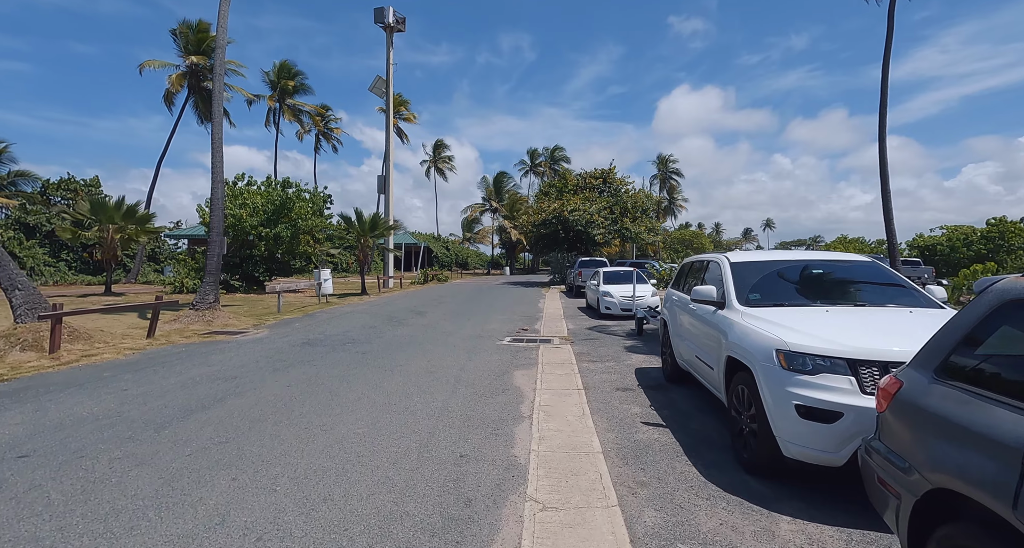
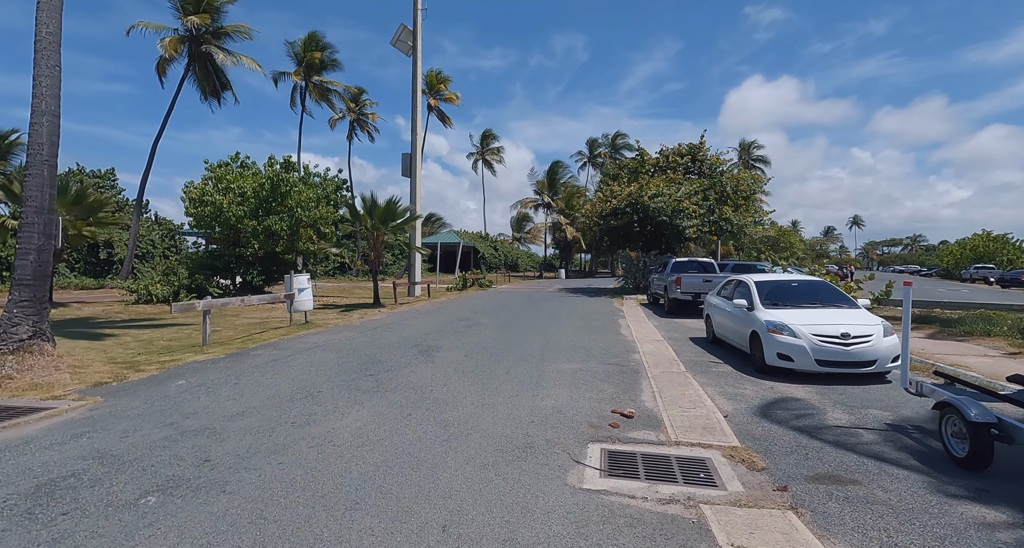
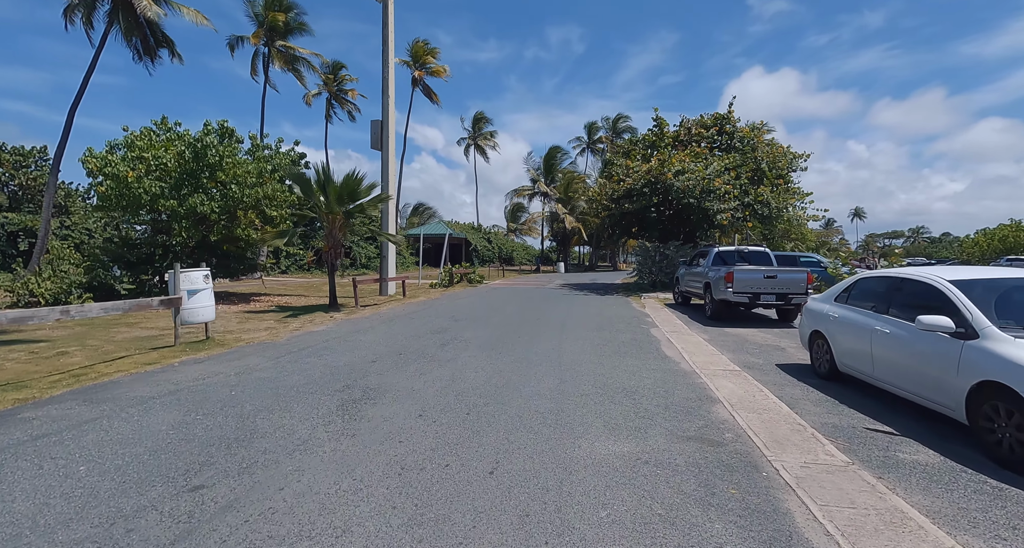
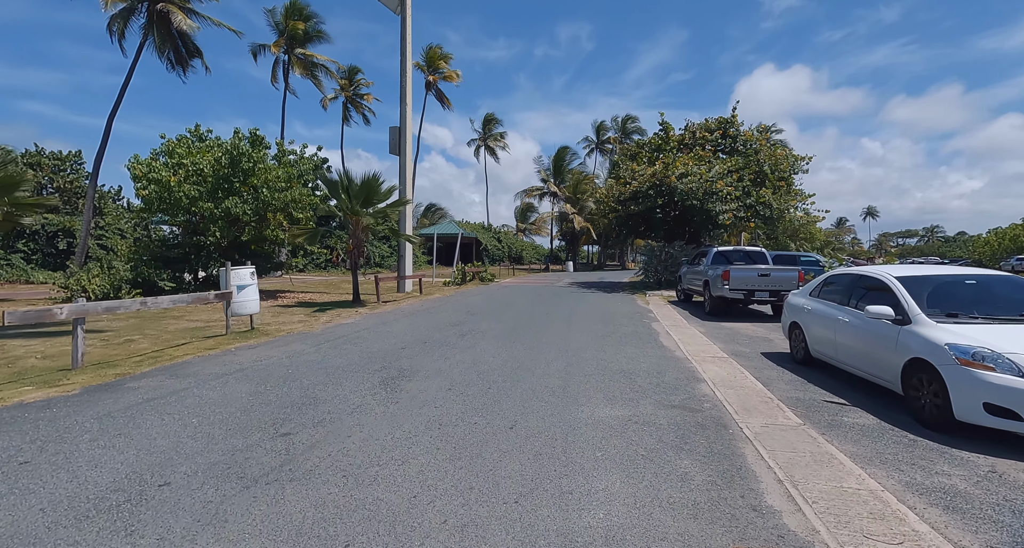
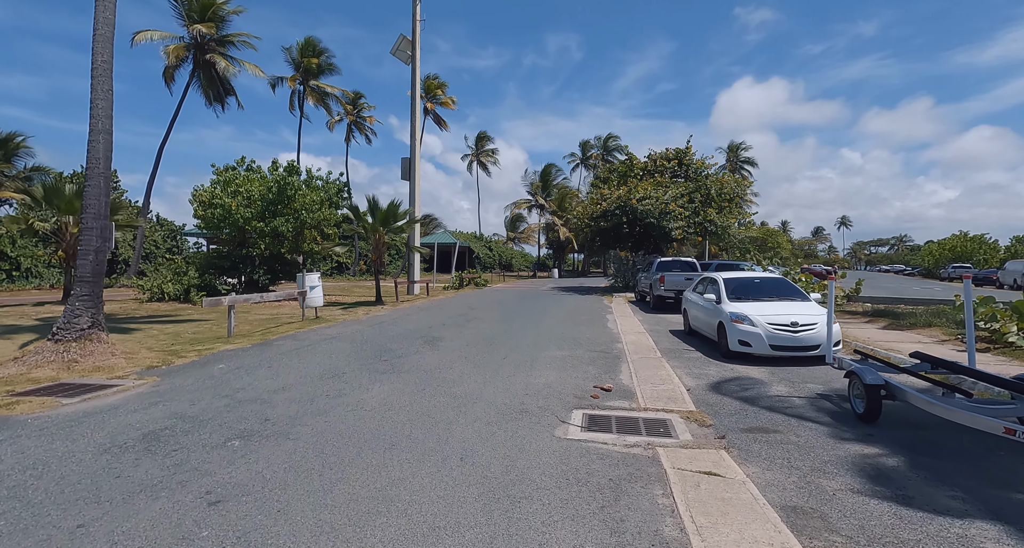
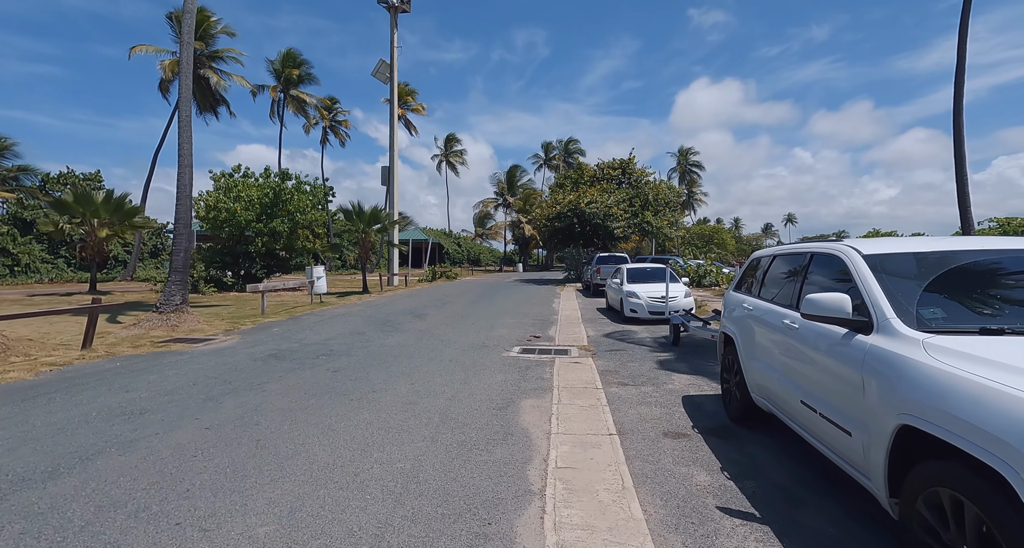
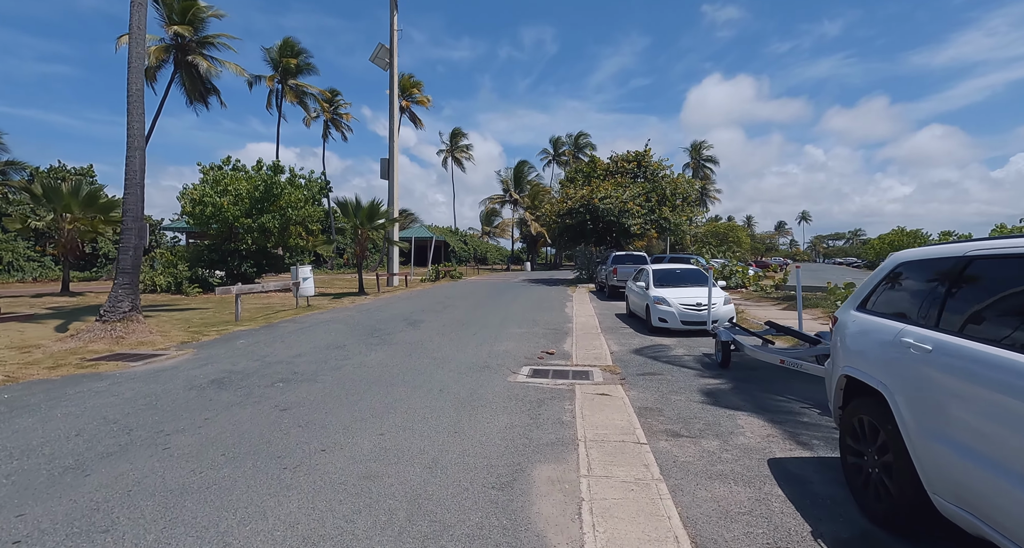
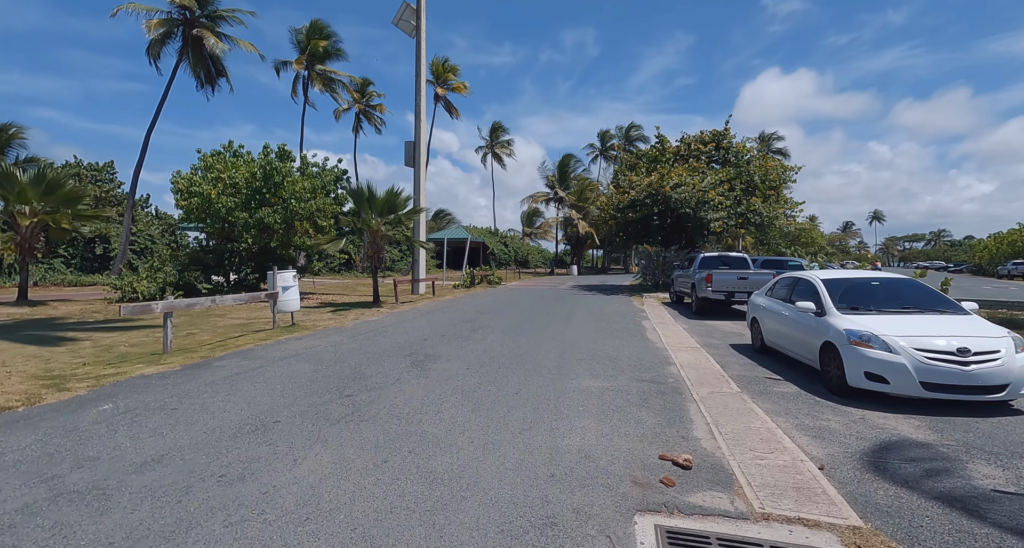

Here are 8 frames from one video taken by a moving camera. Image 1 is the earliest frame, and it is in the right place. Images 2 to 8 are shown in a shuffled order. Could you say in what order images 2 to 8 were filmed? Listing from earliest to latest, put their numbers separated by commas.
6, 7, 5, 2, 8, 4, 3
